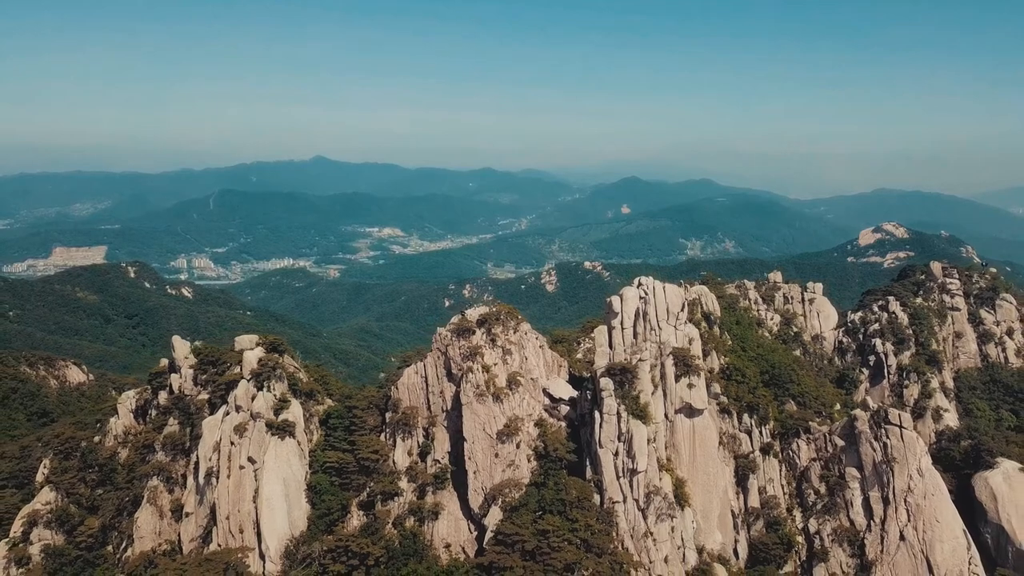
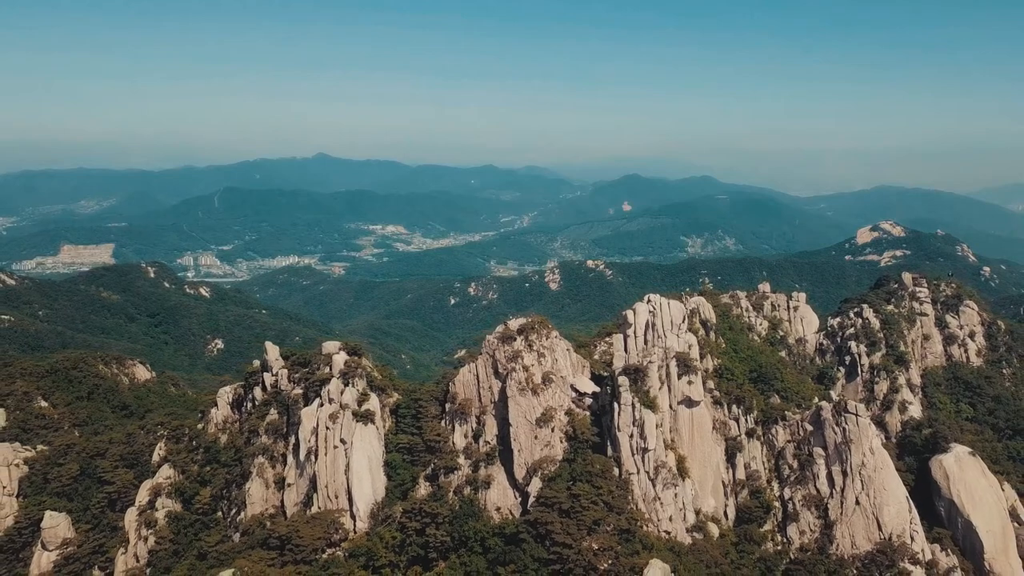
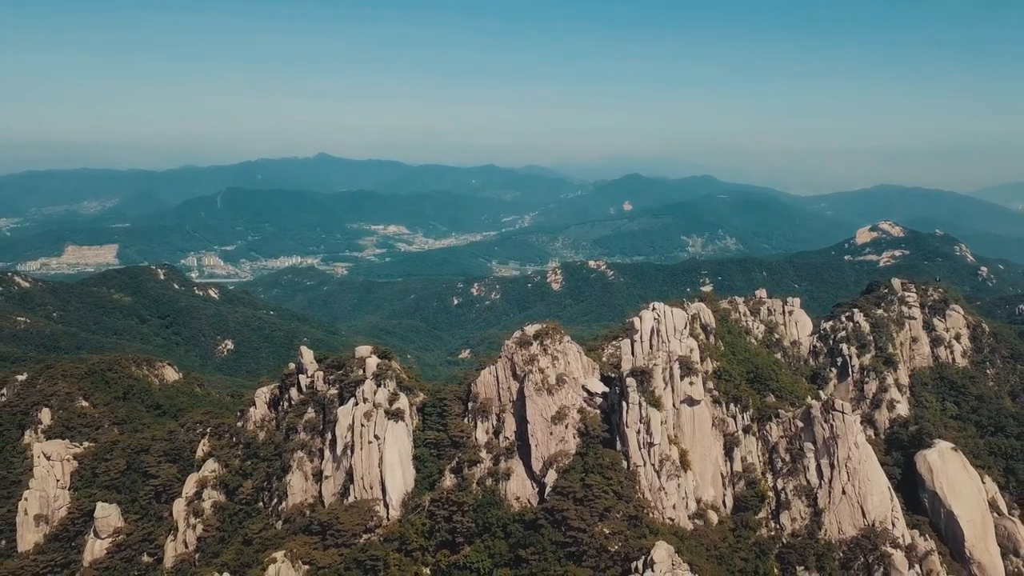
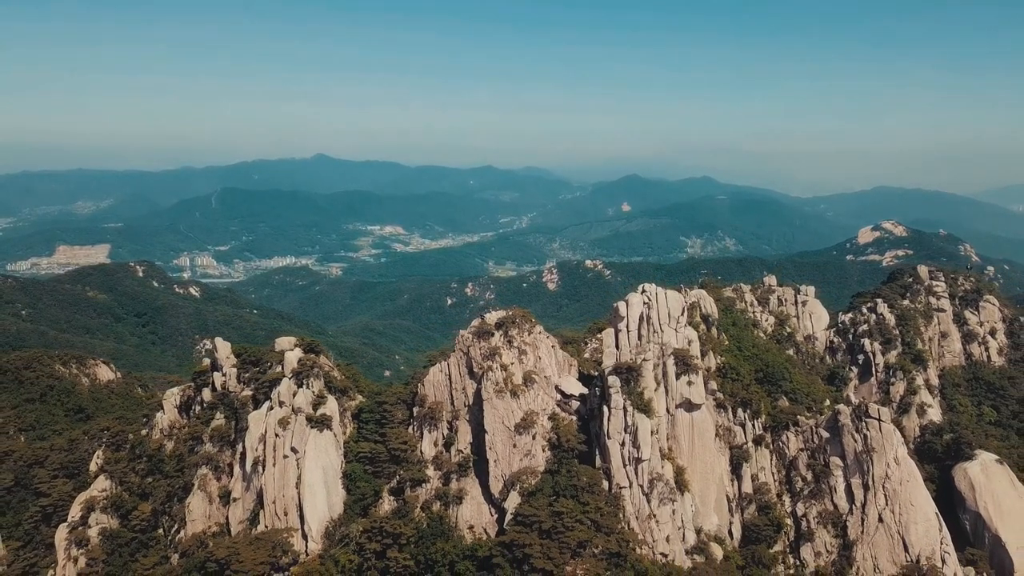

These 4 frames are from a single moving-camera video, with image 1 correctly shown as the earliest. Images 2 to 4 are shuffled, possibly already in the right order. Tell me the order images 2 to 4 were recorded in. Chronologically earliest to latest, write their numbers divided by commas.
4, 2, 3
